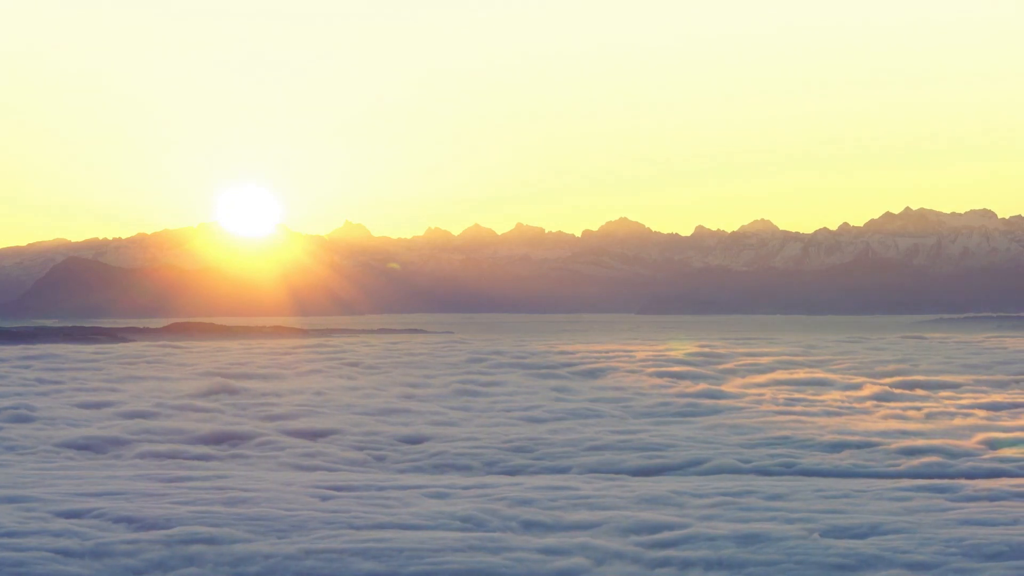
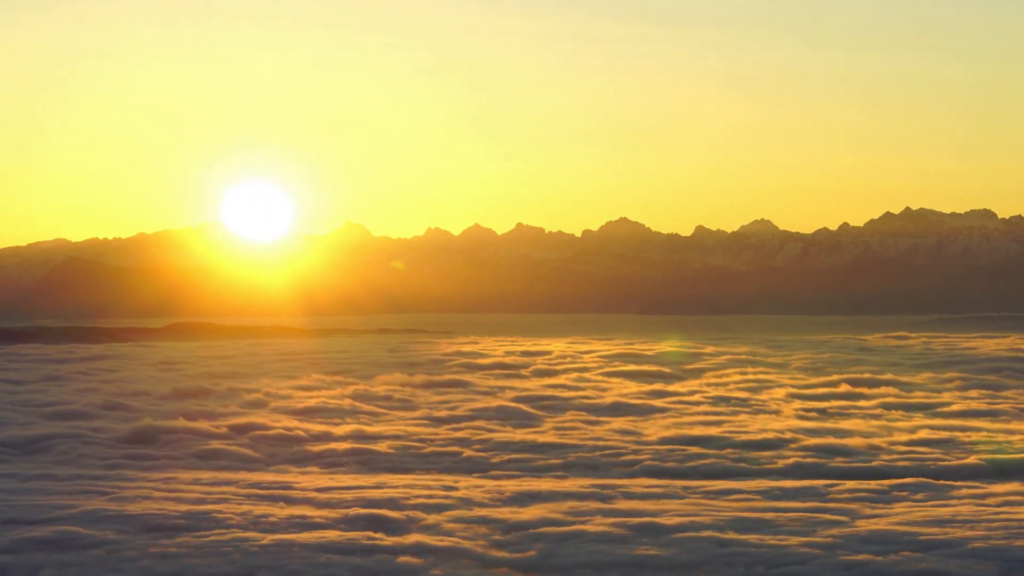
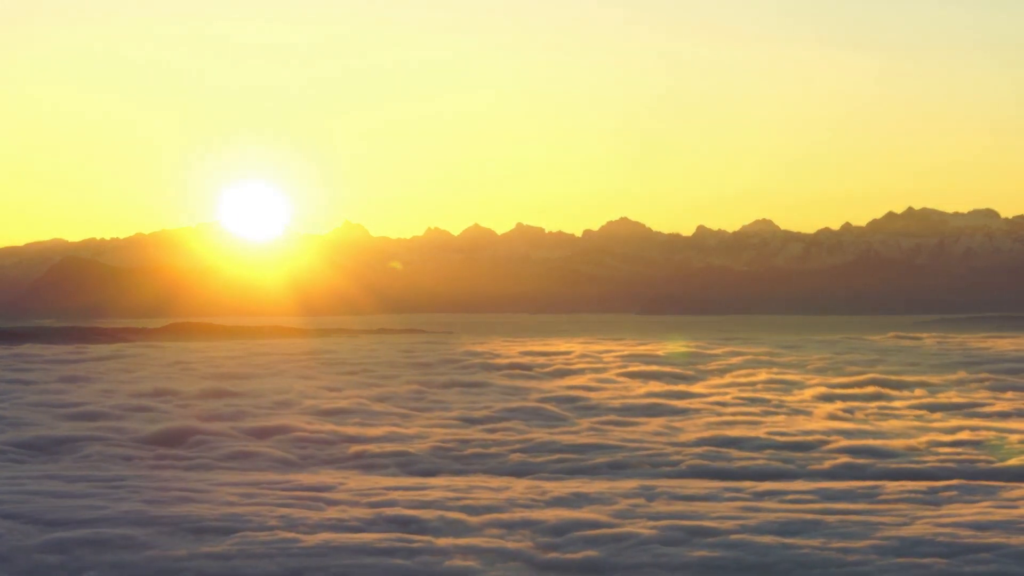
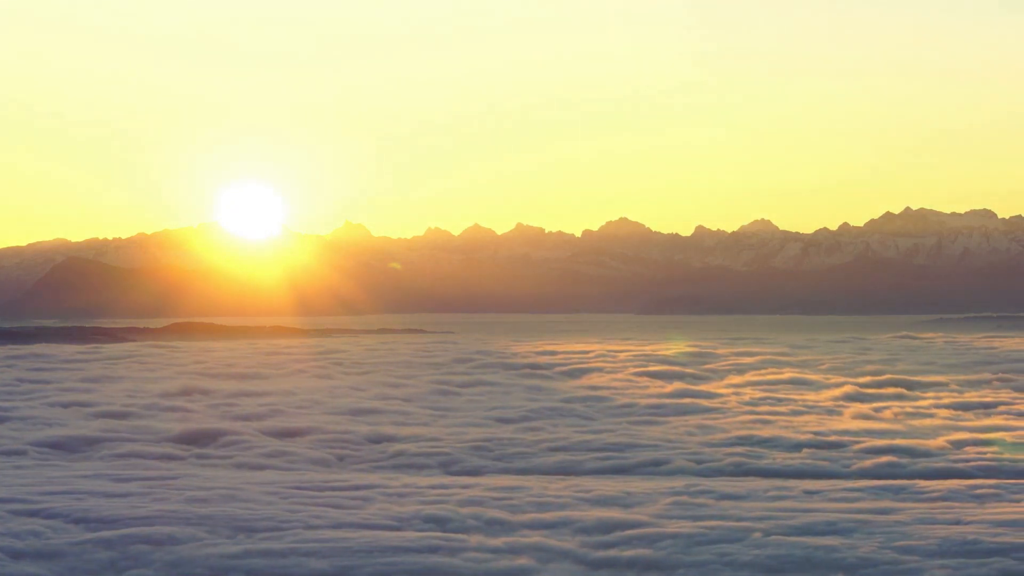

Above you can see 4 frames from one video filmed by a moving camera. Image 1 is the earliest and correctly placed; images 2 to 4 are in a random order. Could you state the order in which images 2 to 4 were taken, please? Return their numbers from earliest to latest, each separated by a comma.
4, 3, 2
